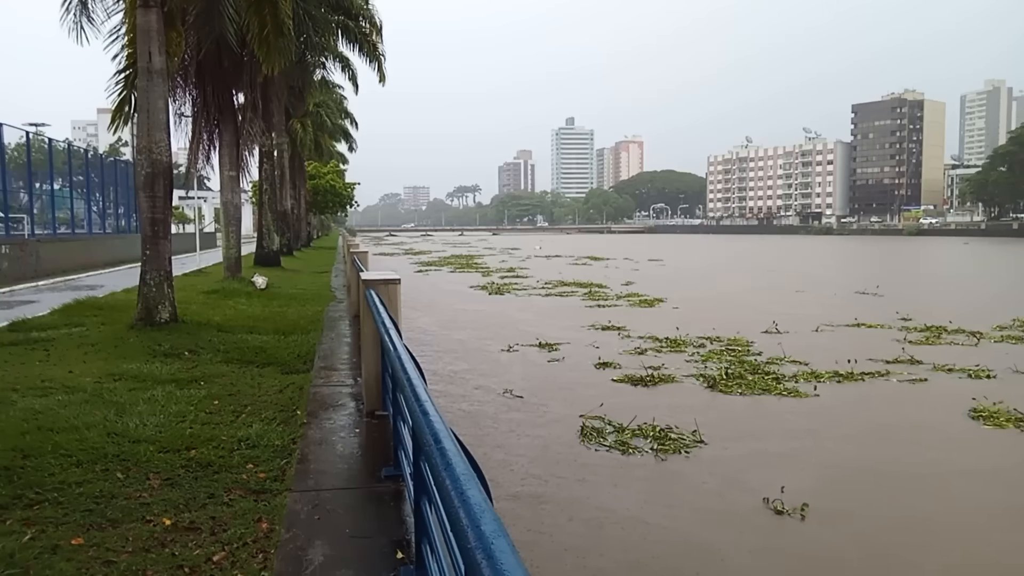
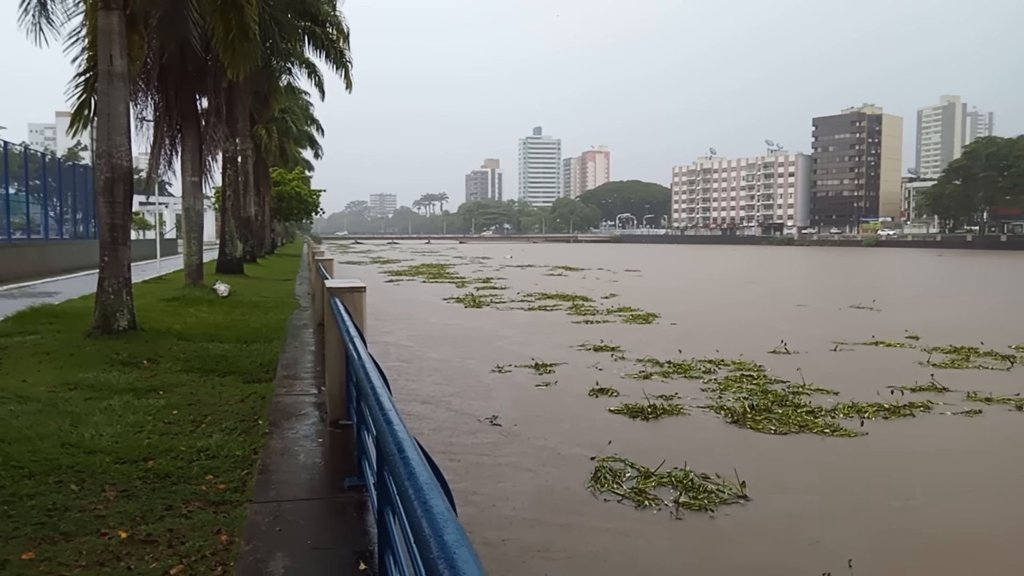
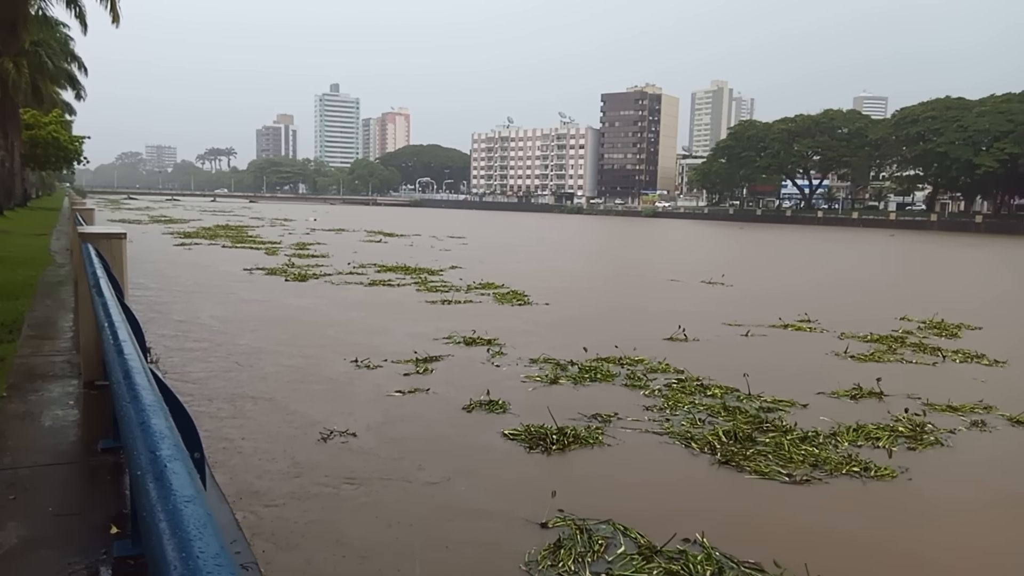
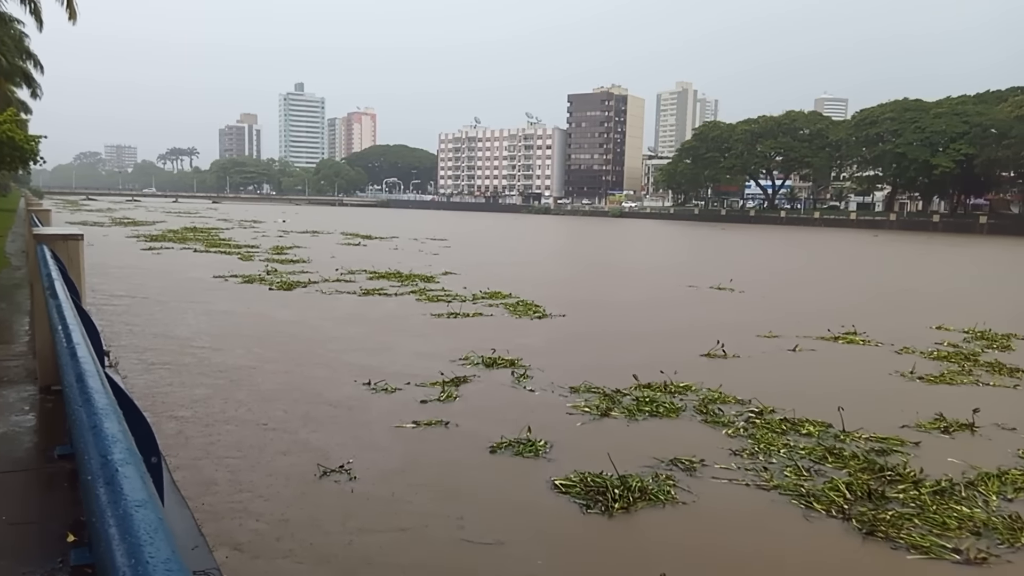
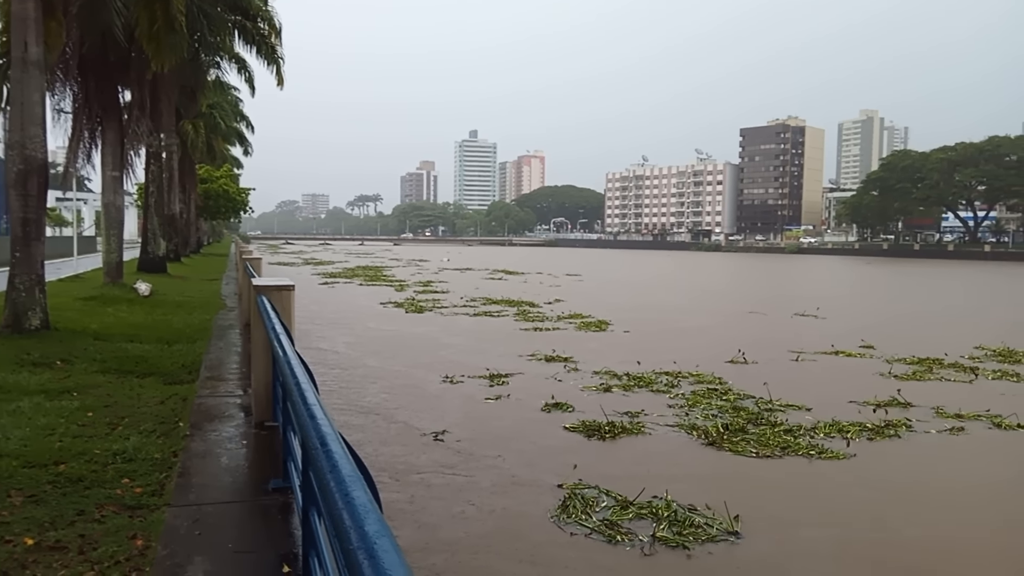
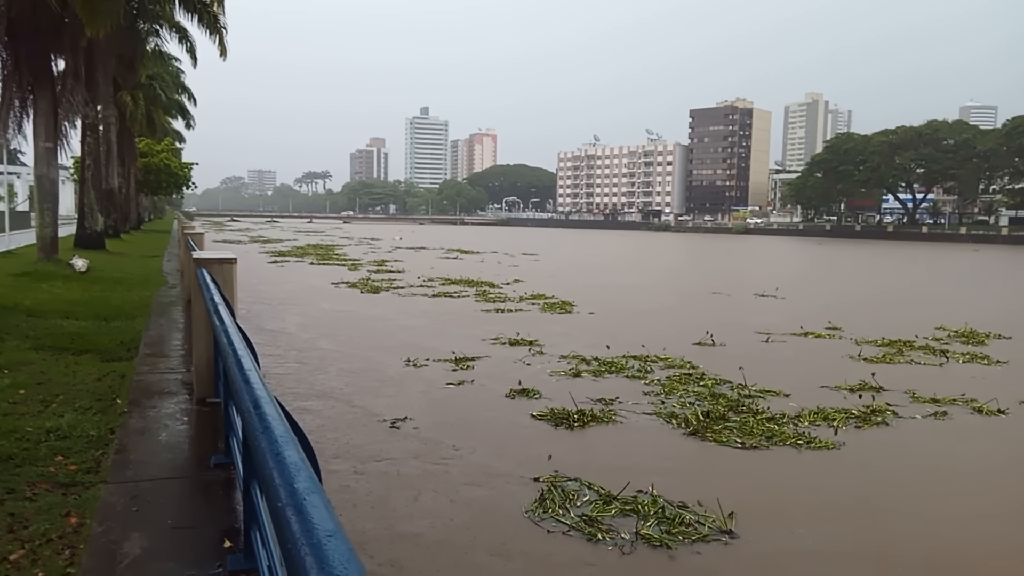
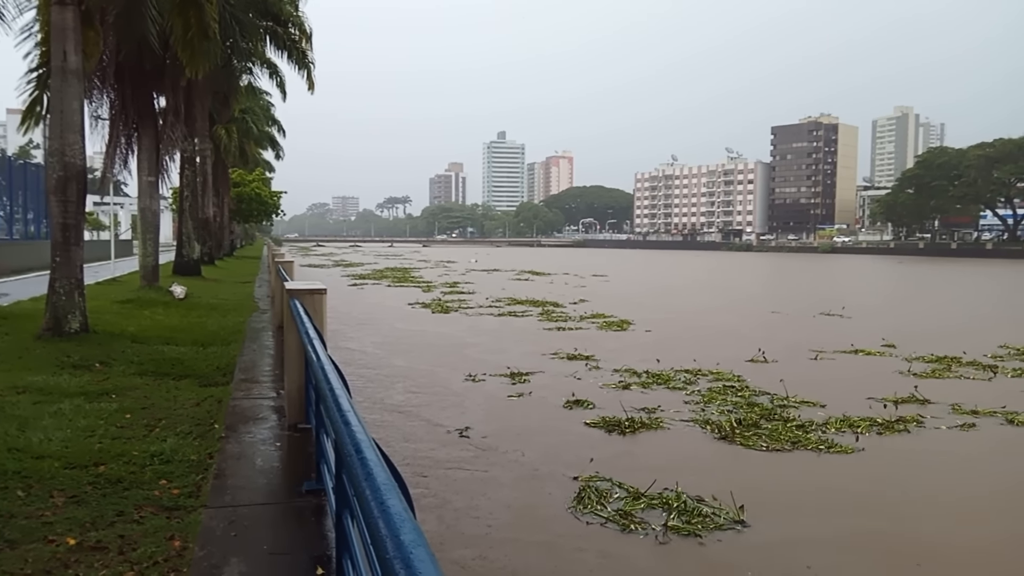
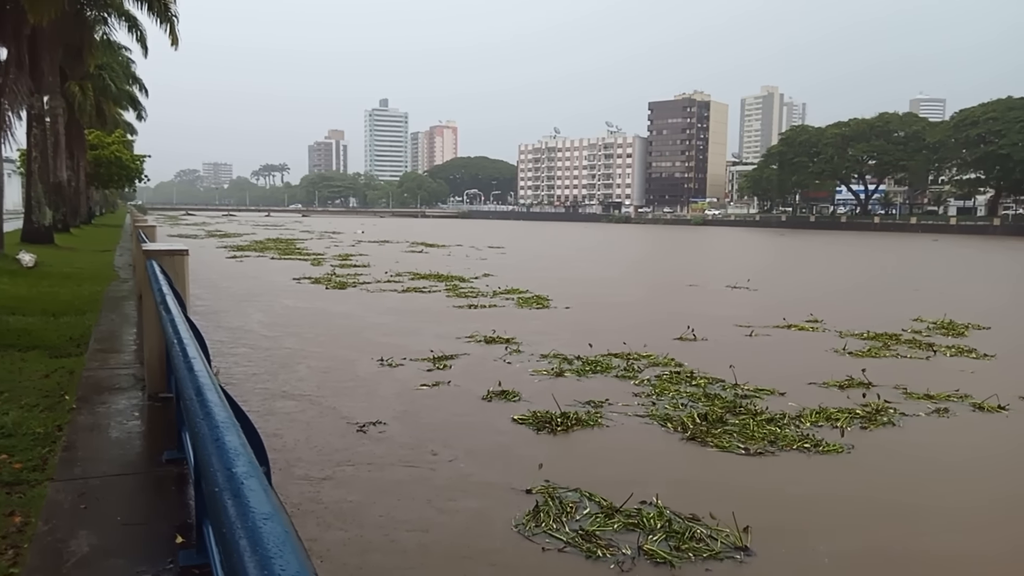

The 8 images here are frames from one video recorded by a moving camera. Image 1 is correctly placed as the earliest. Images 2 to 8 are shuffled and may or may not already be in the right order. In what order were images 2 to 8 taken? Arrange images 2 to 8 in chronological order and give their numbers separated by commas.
2, 7, 5, 6, 8, 3, 4
